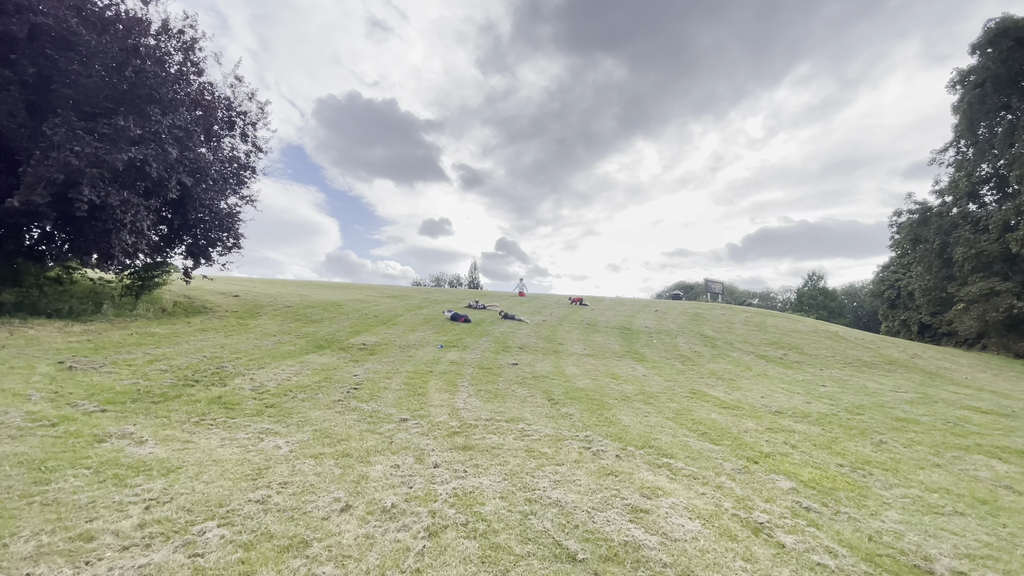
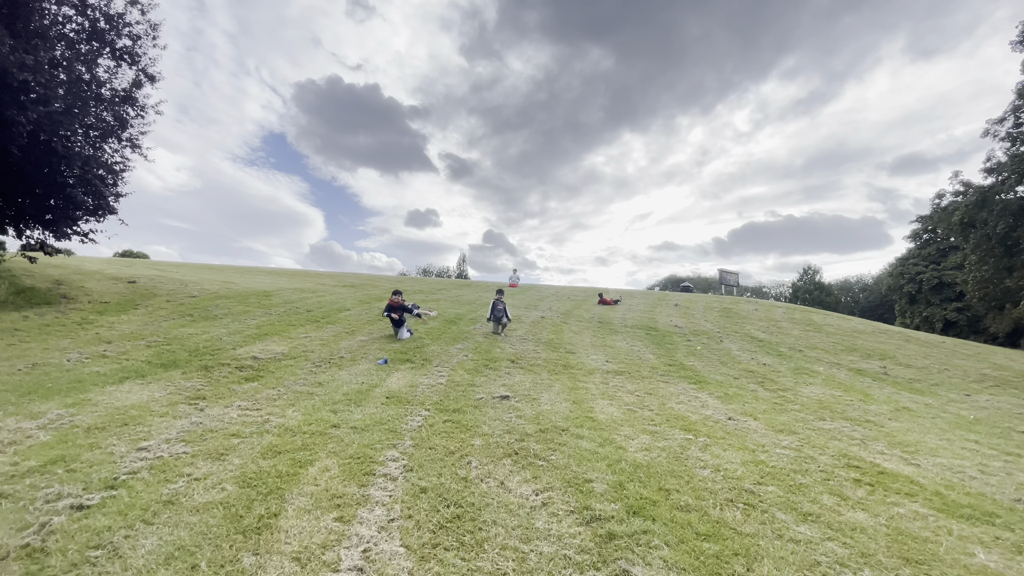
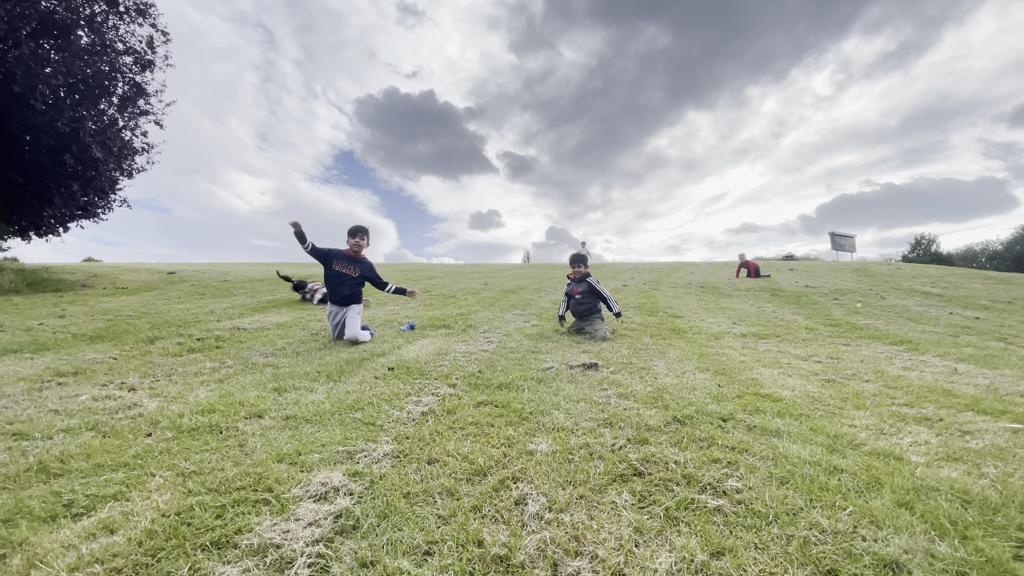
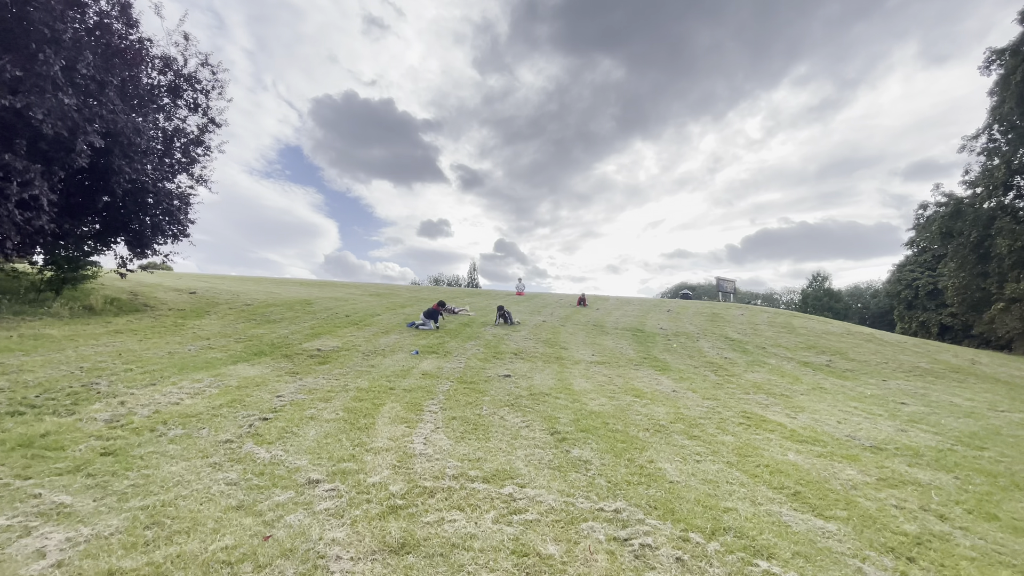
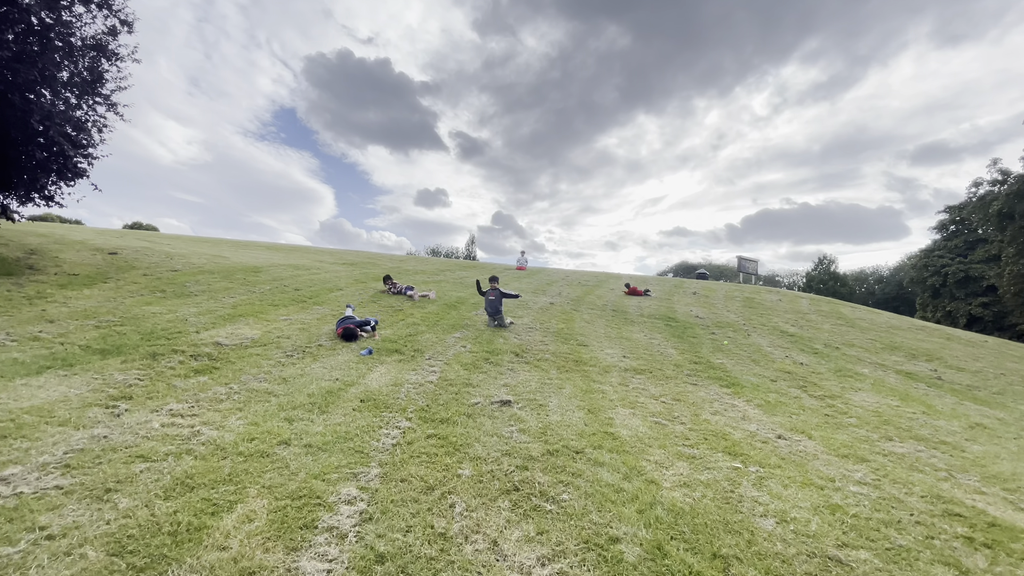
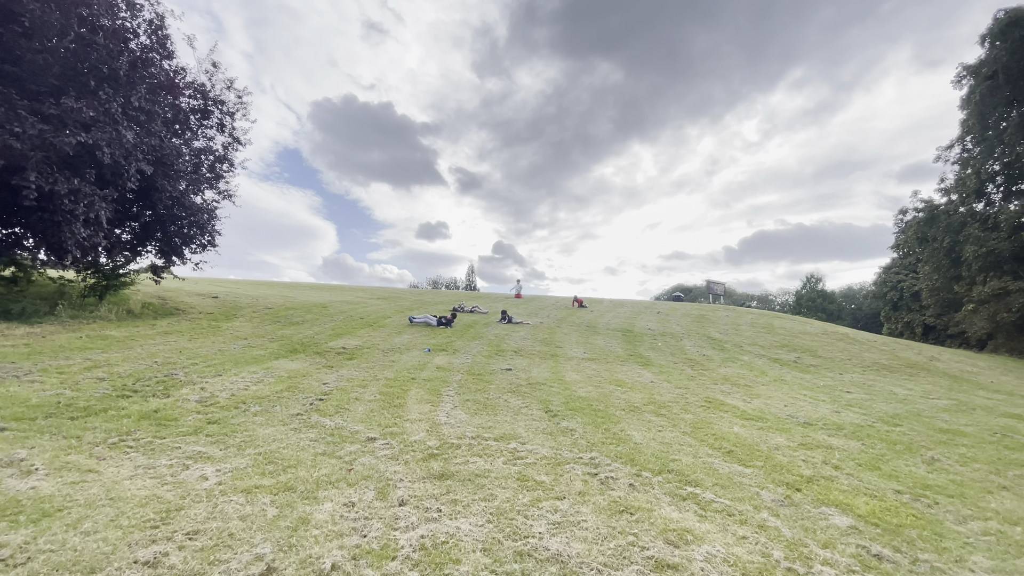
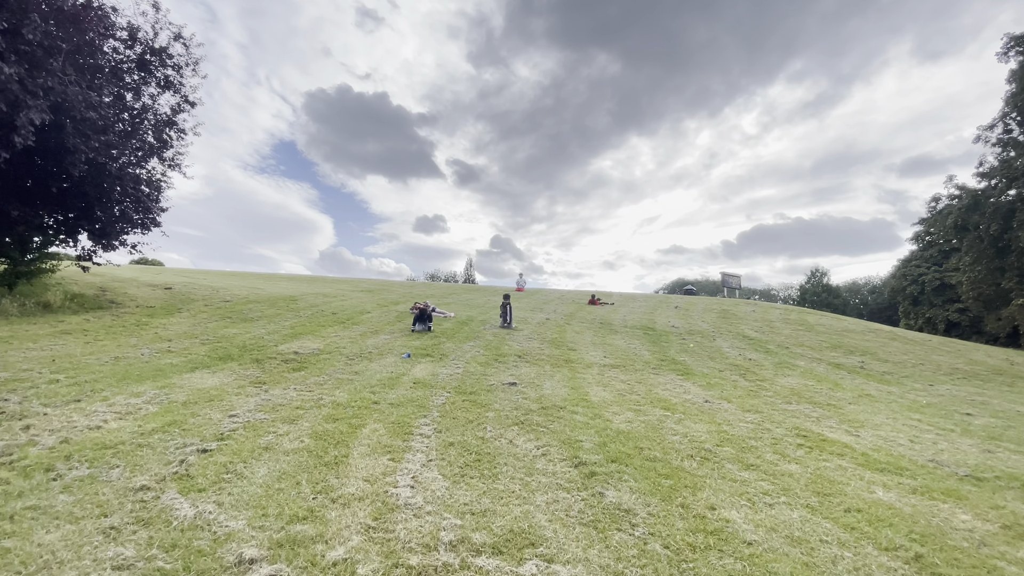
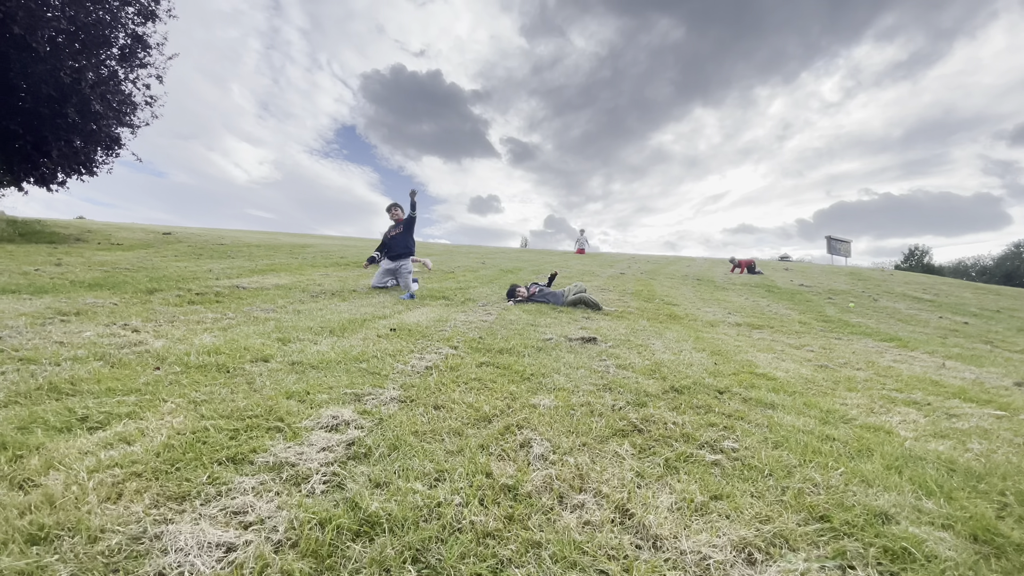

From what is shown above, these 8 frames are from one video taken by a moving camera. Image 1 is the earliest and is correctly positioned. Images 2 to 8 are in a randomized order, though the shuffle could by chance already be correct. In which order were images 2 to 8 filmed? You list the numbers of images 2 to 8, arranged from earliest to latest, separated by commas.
6, 4, 7, 2, 5, 8, 3
